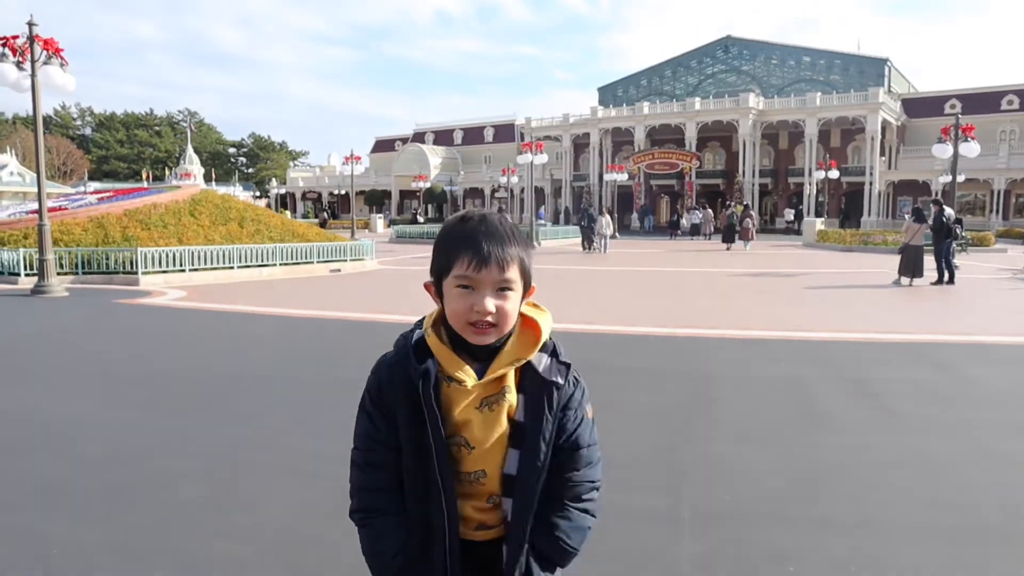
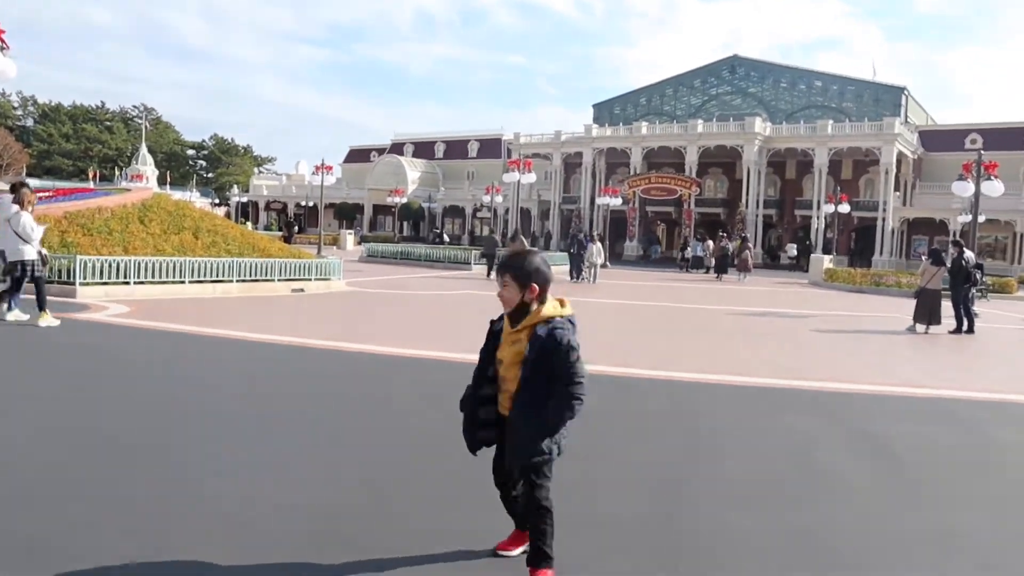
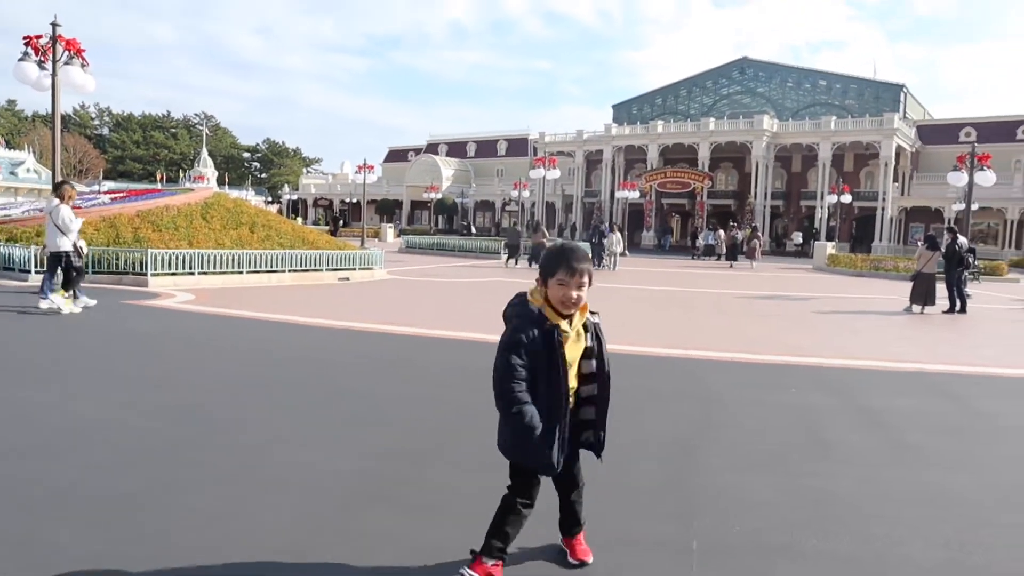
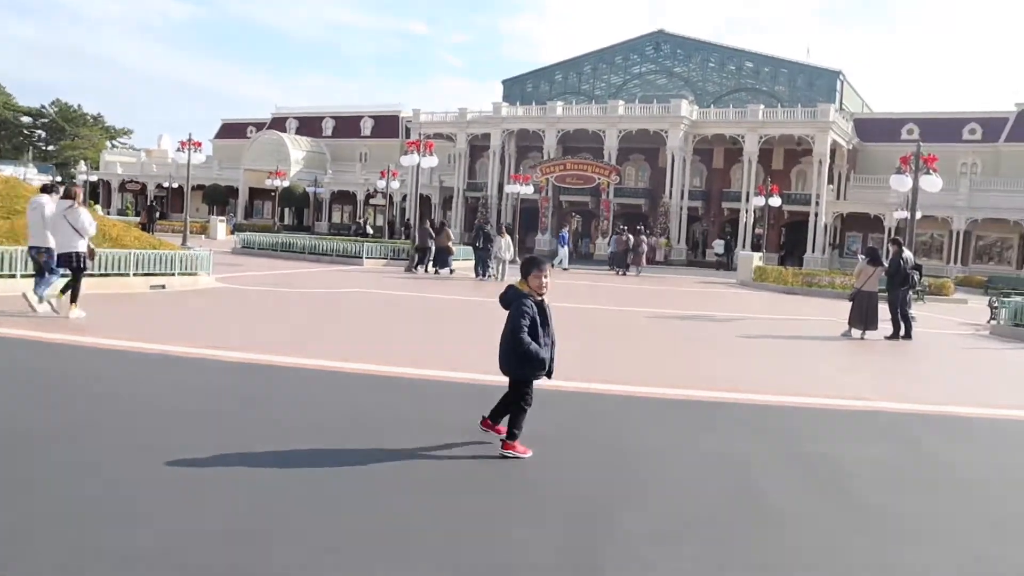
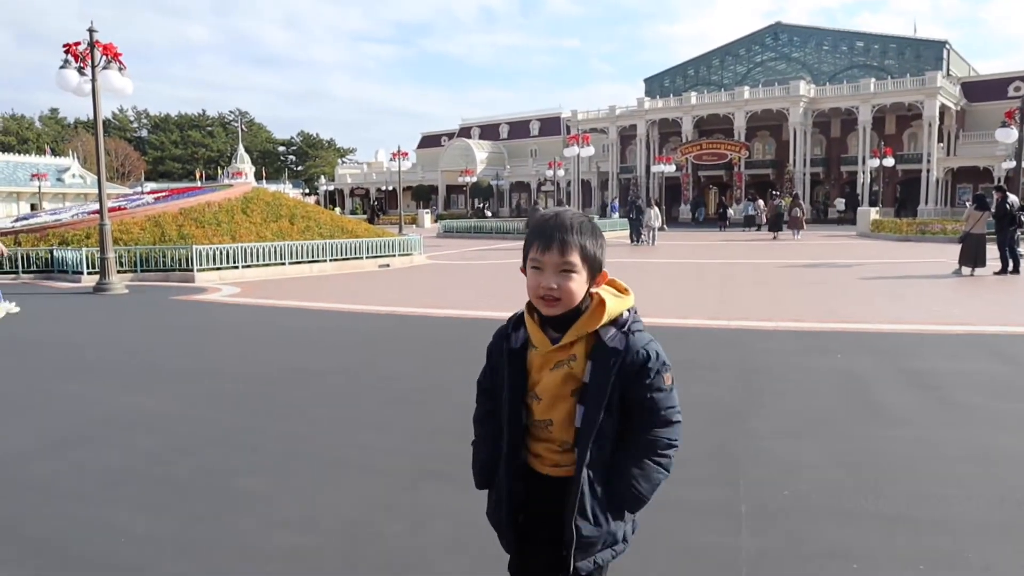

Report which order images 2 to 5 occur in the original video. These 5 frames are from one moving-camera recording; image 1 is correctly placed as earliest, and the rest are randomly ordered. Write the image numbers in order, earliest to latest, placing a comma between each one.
5, 3, 2, 4
